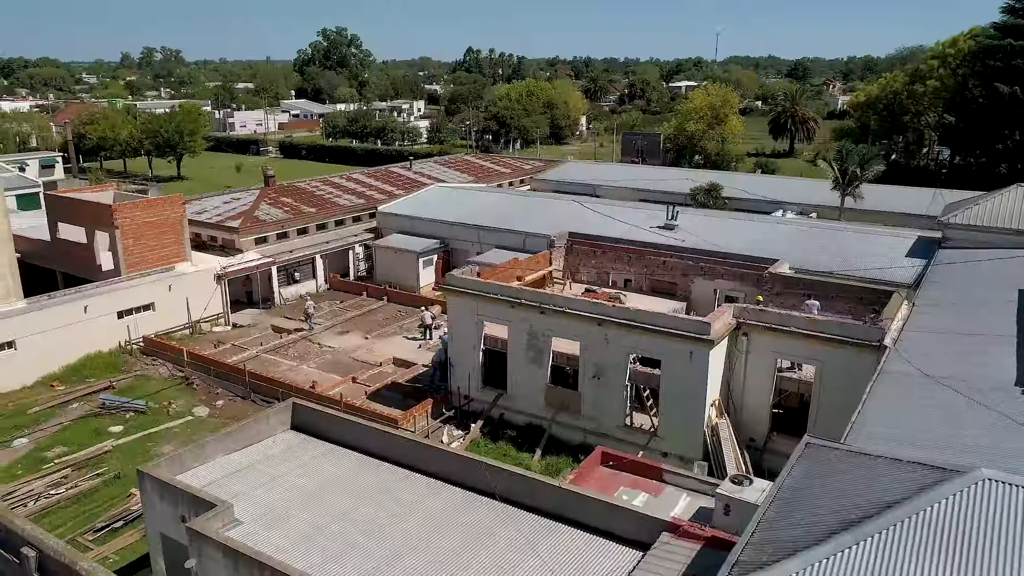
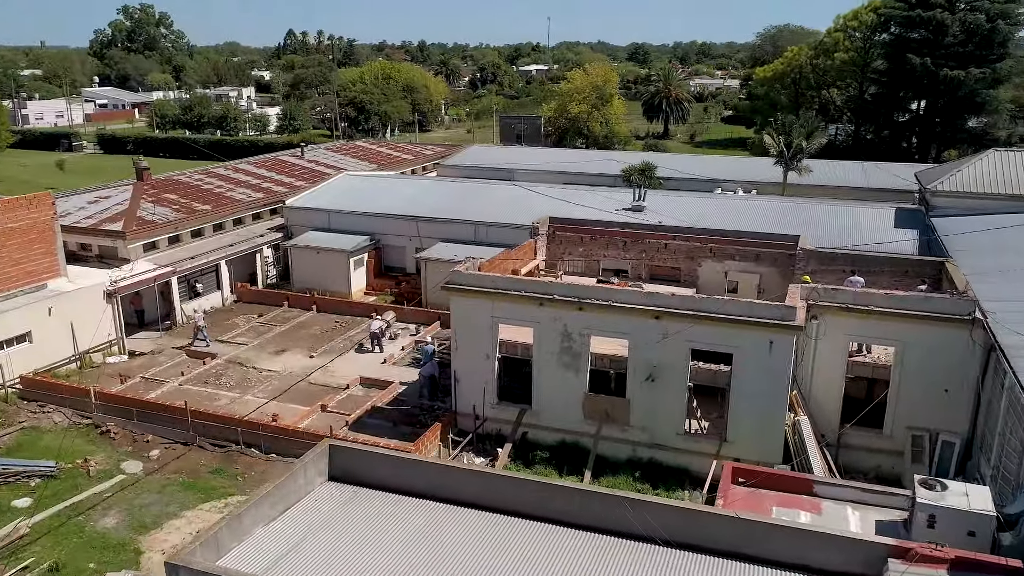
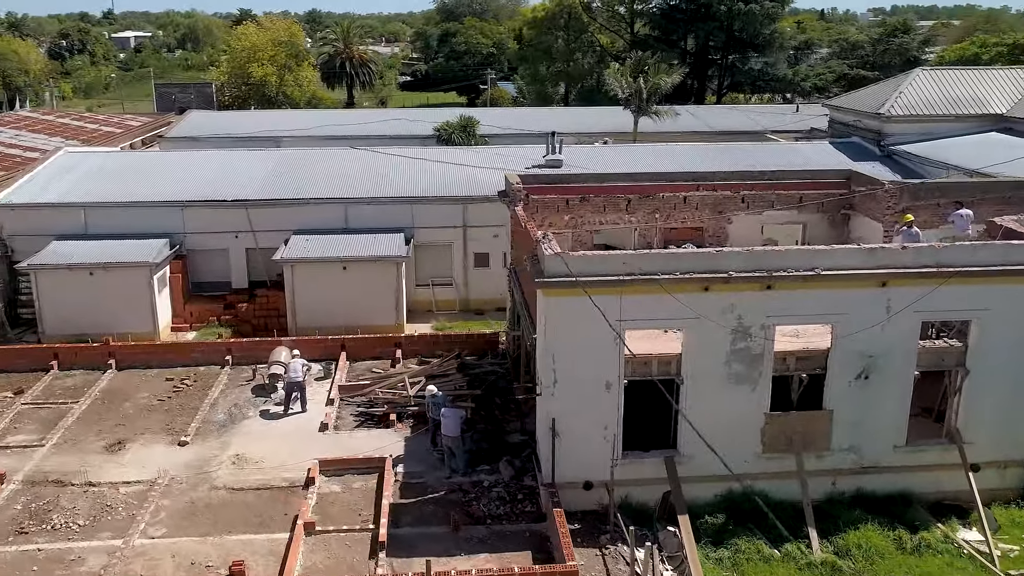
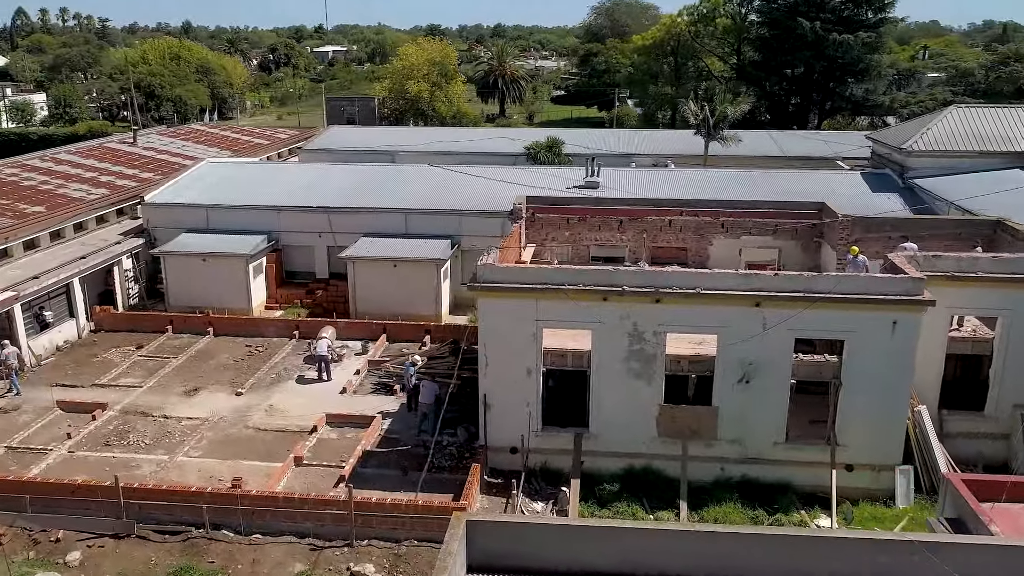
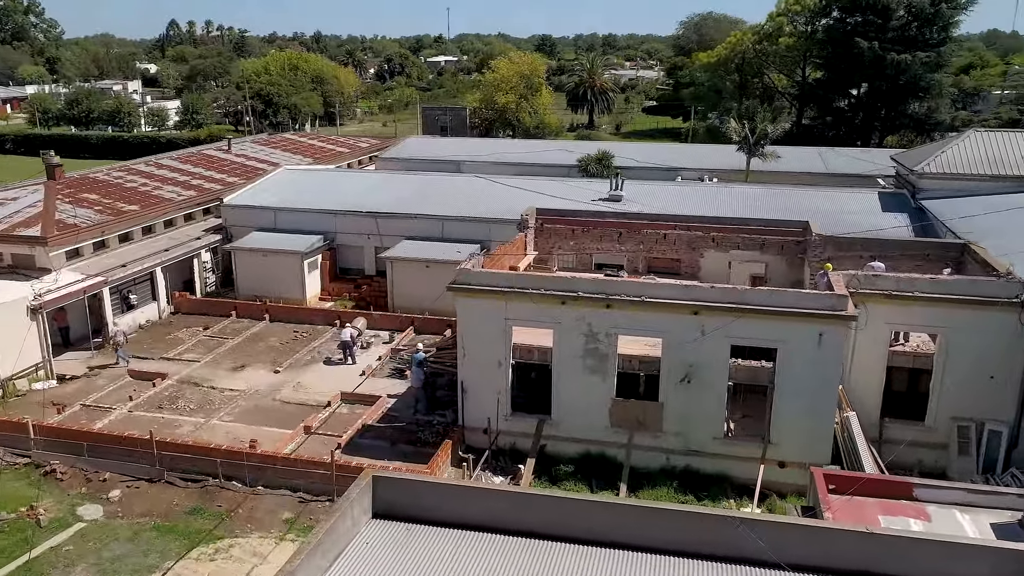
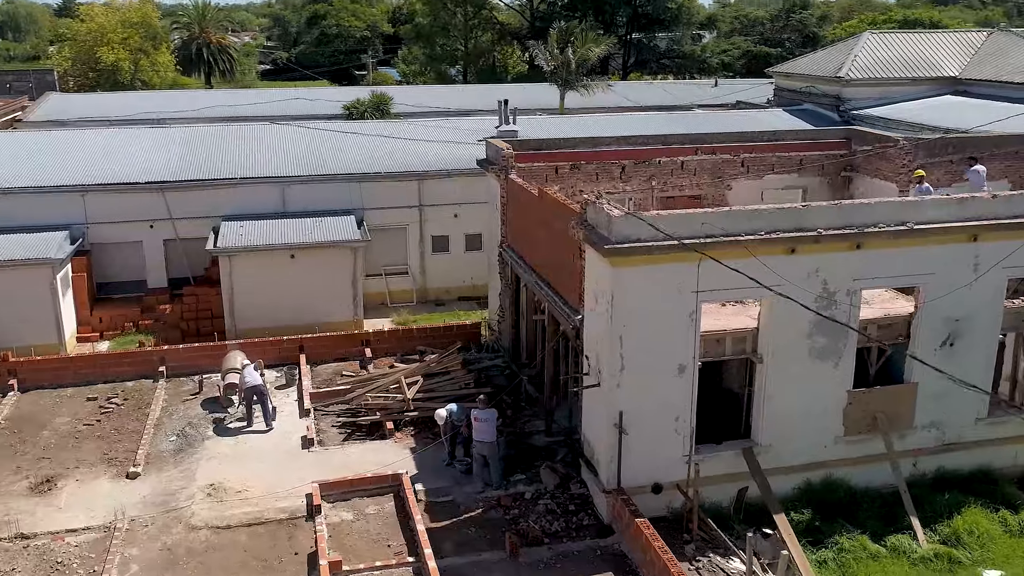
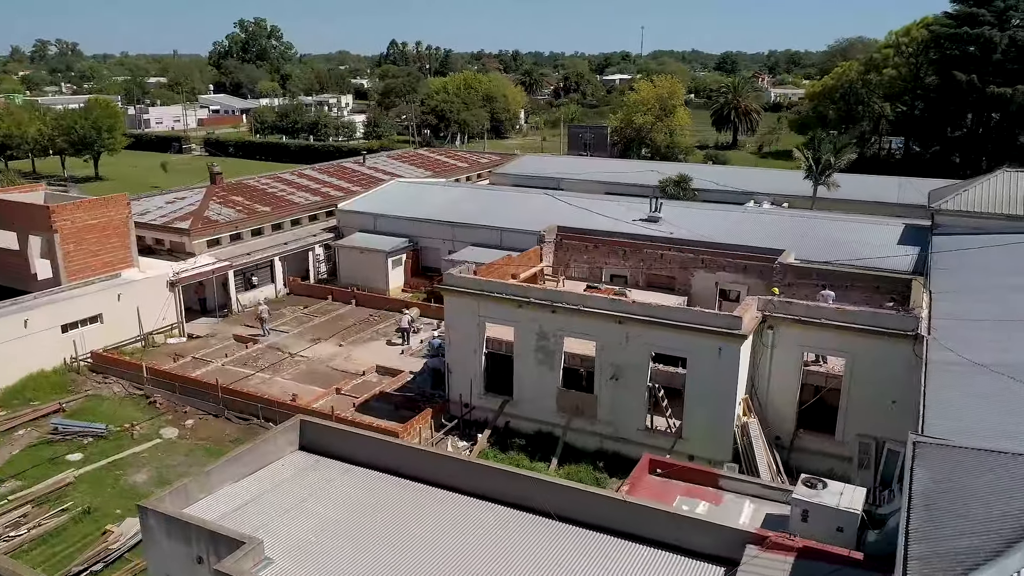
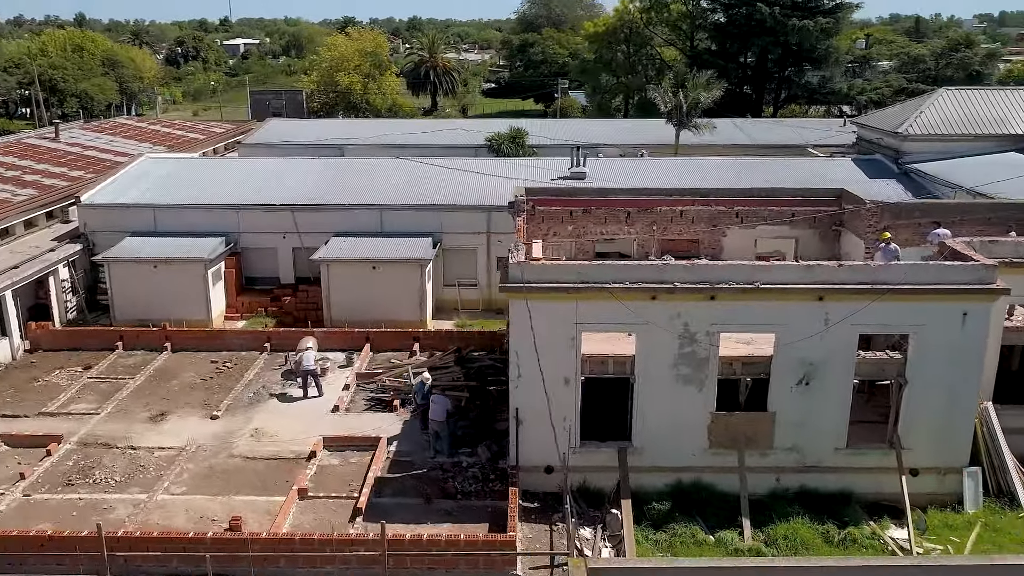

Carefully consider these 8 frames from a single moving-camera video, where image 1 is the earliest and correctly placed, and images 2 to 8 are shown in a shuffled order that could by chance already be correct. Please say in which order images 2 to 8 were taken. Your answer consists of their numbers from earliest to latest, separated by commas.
7, 2, 5, 4, 8, 3, 6
